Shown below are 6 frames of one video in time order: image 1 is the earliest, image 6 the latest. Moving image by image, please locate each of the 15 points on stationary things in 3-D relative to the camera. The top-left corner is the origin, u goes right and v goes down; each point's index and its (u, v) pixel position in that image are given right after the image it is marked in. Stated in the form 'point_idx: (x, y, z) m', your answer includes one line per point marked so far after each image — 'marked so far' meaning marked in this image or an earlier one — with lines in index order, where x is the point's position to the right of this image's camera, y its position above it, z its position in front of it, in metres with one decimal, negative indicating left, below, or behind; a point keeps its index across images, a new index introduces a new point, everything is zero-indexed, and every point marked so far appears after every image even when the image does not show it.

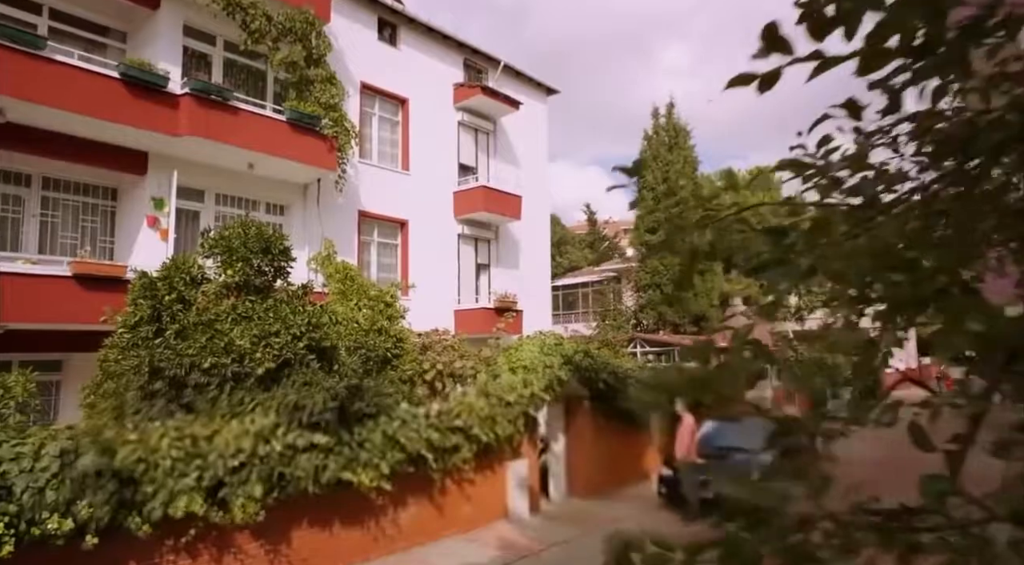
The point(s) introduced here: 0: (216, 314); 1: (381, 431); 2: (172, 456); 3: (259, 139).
0: (-2.9, -0.3, +6.2) m
1: (-1.4, -1.5, +6.8) m
2: (-2.8, -1.4, +5.3) m
3: (-4.1, +2.3, +10.4) m
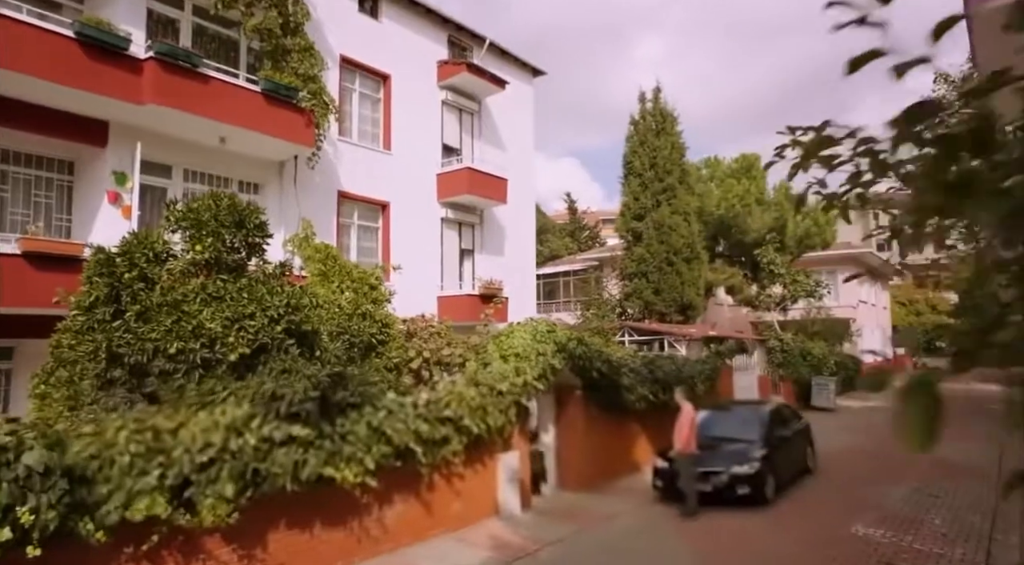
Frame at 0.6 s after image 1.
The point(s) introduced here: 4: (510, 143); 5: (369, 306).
0: (-2.9, -0.1, +5.6) m
1: (-1.4, -1.3, +6.2) m
2: (-2.7, -1.2, +4.7) m
3: (-4.2, +2.6, +9.7) m
4: (-0.1, +3.7, +17.1) m
5: (-1.9, -0.3, +9.0) m
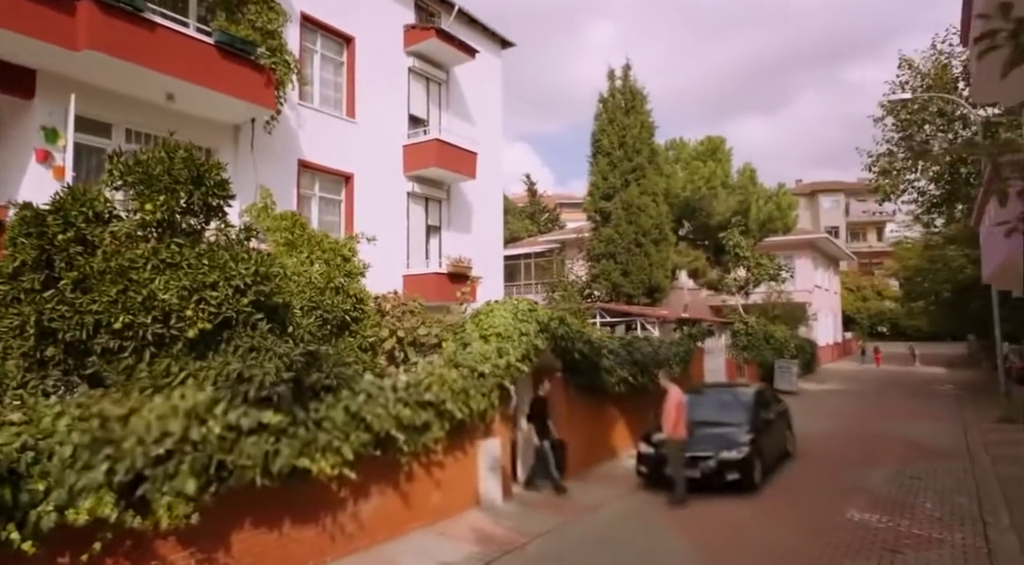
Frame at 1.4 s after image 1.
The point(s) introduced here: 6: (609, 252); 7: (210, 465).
0: (-2.8, +0.2, +4.8) m
1: (-1.5, -1.1, +5.6) m
2: (-2.7, -1.0, +3.9) m
3: (-4.5, +3.0, +8.7) m
4: (-0.8, +4.2, +16.3) m
5: (-2.2, 0.0, +8.2) m
6: (+3.0, +0.9, +19.7) m
7: (-2.1, -1.2, +4.4) m
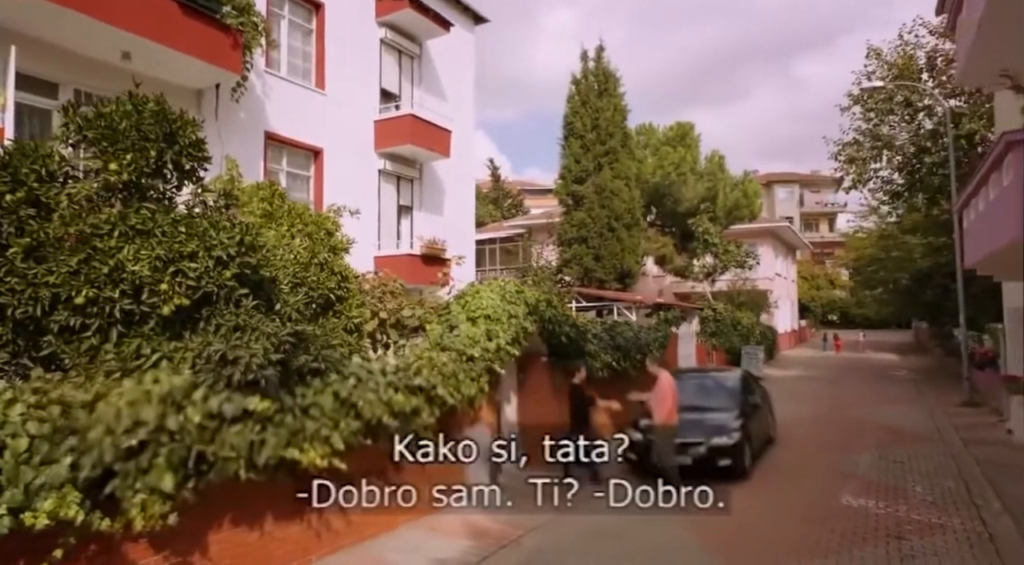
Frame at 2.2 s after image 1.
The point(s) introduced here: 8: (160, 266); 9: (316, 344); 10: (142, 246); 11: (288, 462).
0: (-2.7, +0.4, +4.2) m
1: (-1.4, -0.9, +5.1) m
2: (-2.5, -0.8, +3.4) m
3: (-4.6, +3.3, +8.0) m
4: (-1.5, +4.6, +15.8) m
5: (-2.3, +0.3, +7.7) m
6: (+2.1, +1.4, +19.4) m
7: (-2.0, -1.1, +3.9) m
8: (-2.3, +0.1, +4.2) m
9: (-1.6, -0.5, +5.2) m
10: (-2.4, +0.2, +4.3) m
11: (-1.6, -1.3, +4.6) m
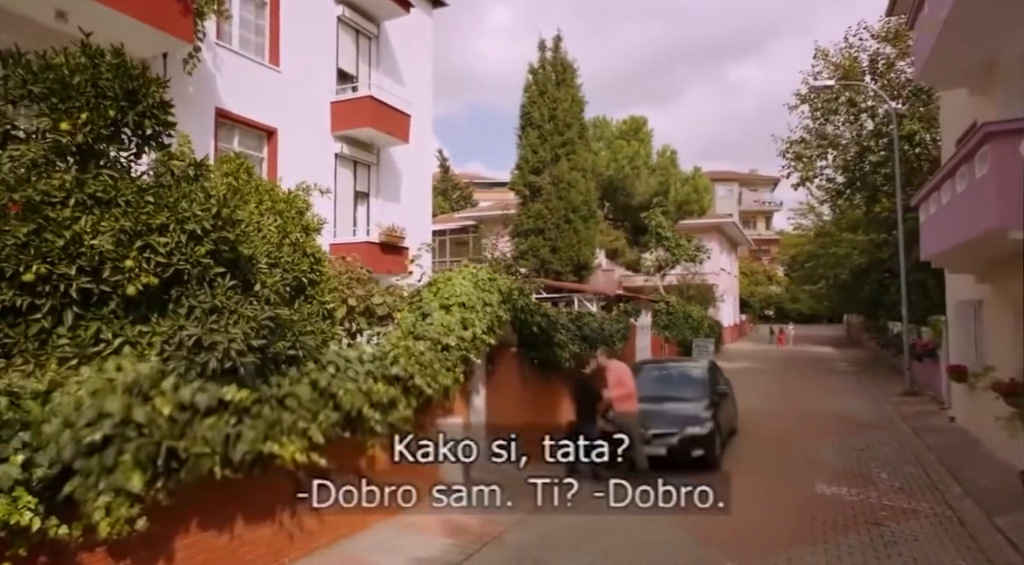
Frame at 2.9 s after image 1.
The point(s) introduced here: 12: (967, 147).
0: (-2.7, +0.5, +3.7) m
1: (-1.5, -0.7, +4.7) m
2: (-2.4, -0.7, +2.9) m
3: (-4.9, +3.5, +7.2) m
4: (-2.4, +4.9, +15.3) m
5: (-2.6, +0.5, +7.2) m
6: (+0.8, +1.6, +19.2) m
7: (-1.9, -0.9, +3.5) m
8: (-2.3, +0.2, +3.8) m
9: (-1.6, -0.4, +4.8) m
10: (-2.4, +0.4, +3.8) m
11: (-1.6, -1.1, +4.2) m
12: (+4.5, +1.3, +6.3) m
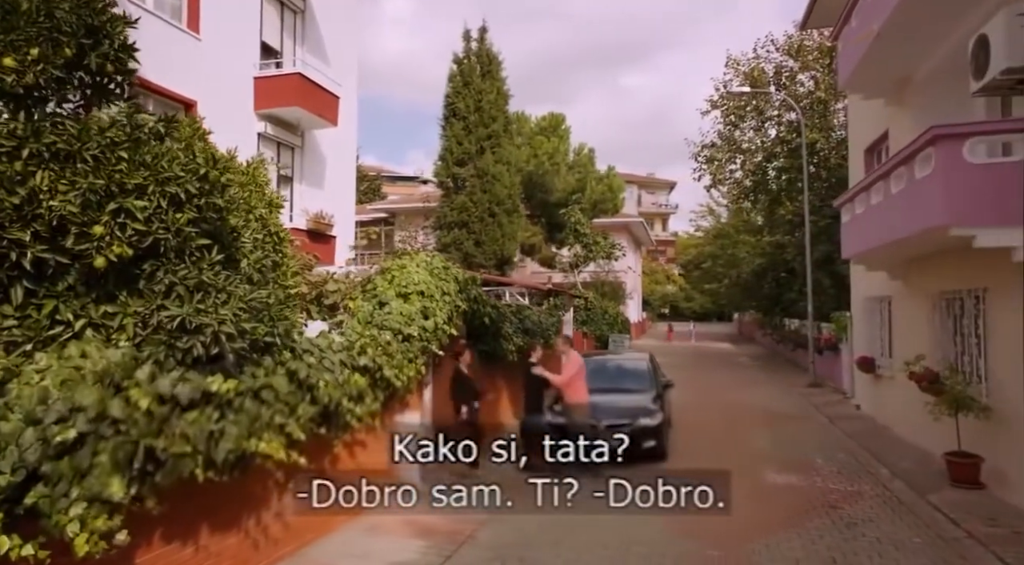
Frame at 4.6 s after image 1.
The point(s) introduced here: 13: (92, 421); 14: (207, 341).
0: (-2.5, +0.7, +3.0) m
1: (-1.5, -0.6, +4.2) m
2: (-2.1, -0.5, +2.3) m
3: (-5.2, +3.7, +6.2) m
4: (-4.0, +5.1, +14.5) m
5: (-2.9, +0.6, +6.5) m
6: (-1.5, +1.8, +18.9) m
7: (-1.7, -0.8, +2.9) m
8: (-2.1, +0.4, +3.2) m
9: (-1.6, -0.2, +4.3) m
10: (-2.2, +0.5, +3.2) m
11: (-1.5, -1.0, +3.7) m
12: (+4.2, +1.4, +6.7) m
13: (-1.8, -0.6, +2.8) m
14: (-1.6, -0.3, +3.4) m
